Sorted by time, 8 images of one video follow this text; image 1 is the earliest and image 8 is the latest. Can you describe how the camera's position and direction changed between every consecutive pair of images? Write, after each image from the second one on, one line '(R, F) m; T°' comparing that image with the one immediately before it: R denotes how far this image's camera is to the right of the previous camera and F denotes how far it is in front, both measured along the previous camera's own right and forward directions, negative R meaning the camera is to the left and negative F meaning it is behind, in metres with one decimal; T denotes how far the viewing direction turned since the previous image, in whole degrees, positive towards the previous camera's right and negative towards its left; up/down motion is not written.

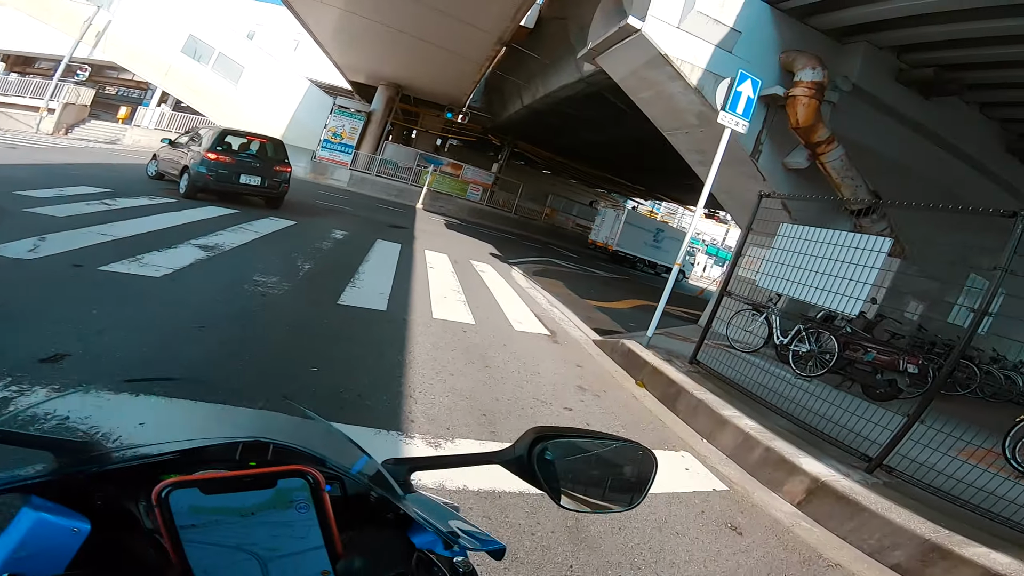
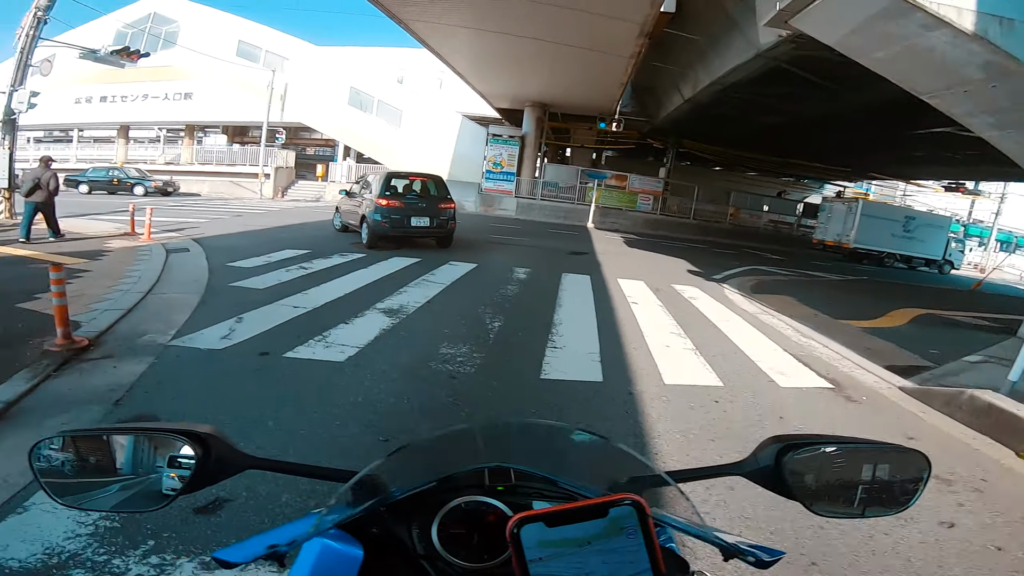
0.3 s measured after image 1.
(-0.8, +1.6) m; -18°
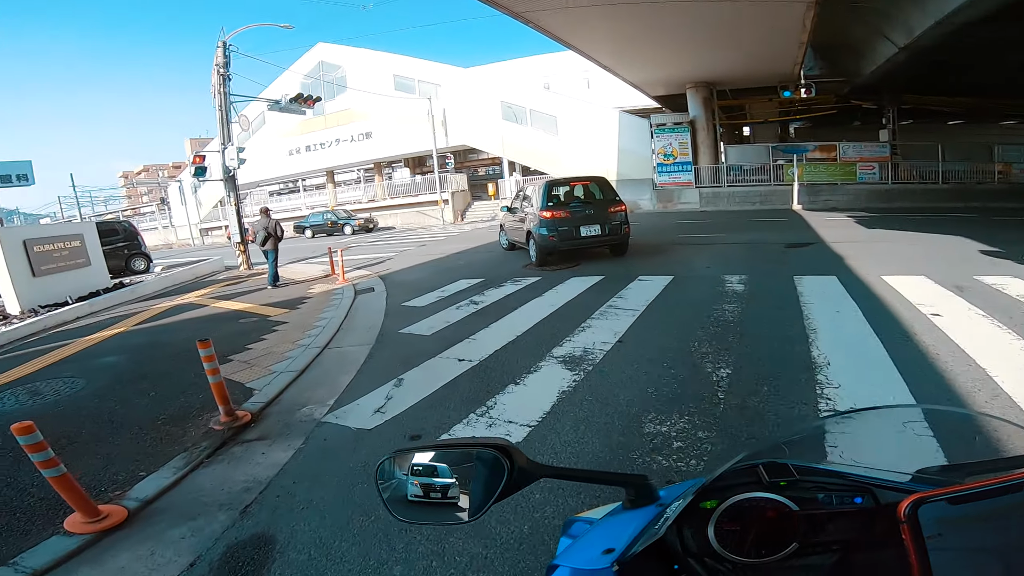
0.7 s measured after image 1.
(-0.3, +1.7) m; -19°
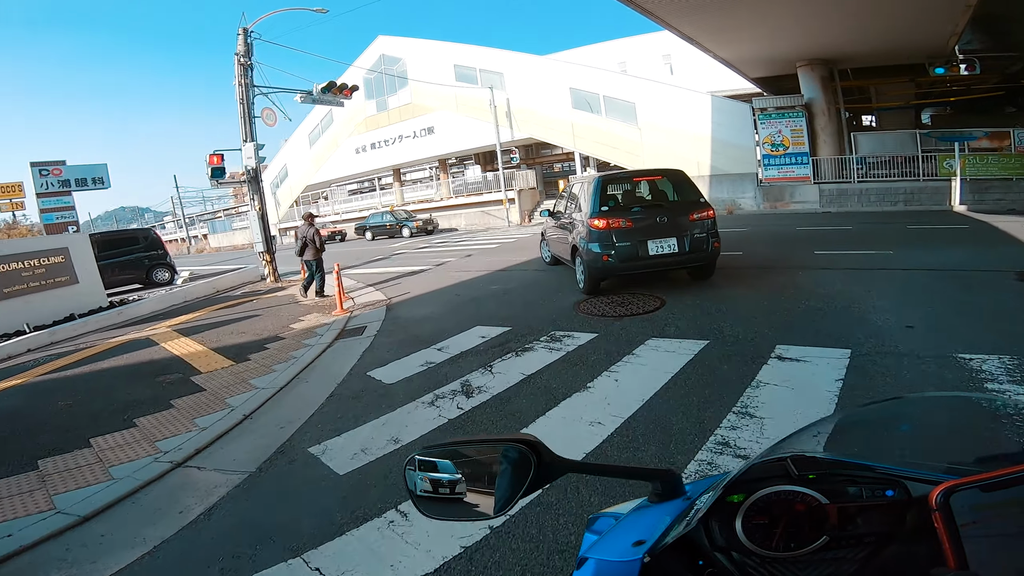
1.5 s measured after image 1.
(+0.4, +3.5) m; -9°
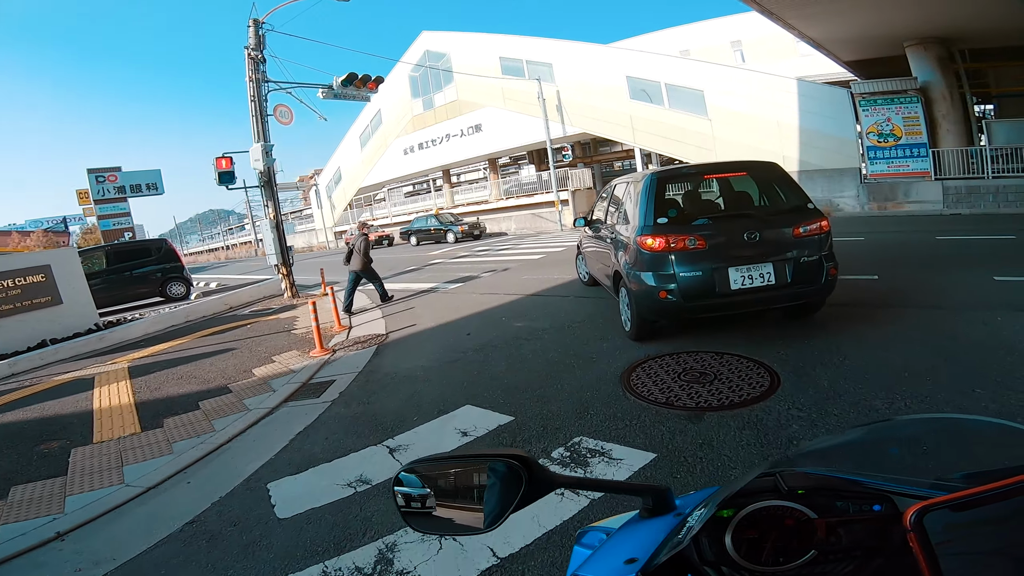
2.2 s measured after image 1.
(+0.4, +2.3) m; -6°
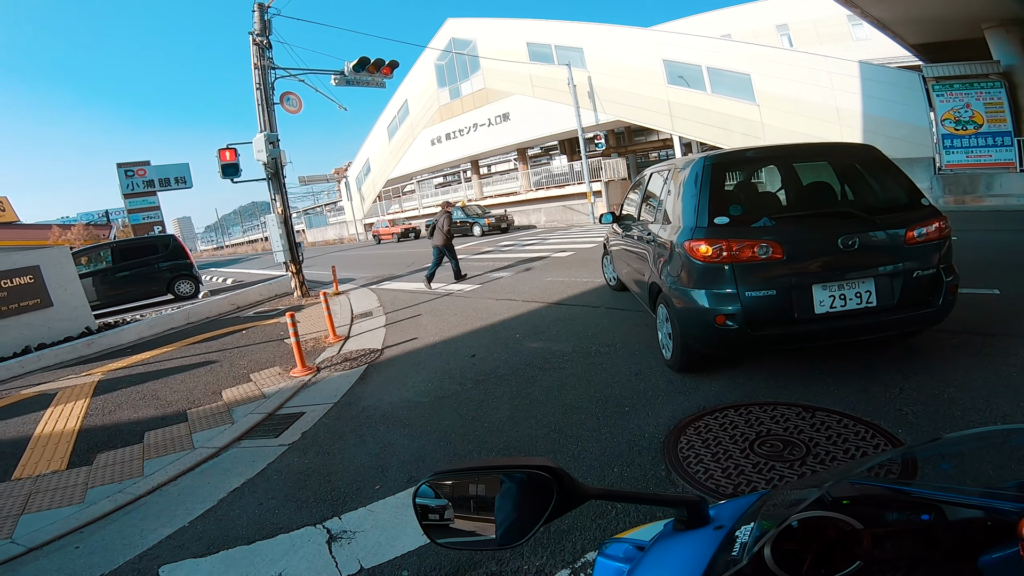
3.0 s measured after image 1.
(+0.2, +1.2) m; -3°
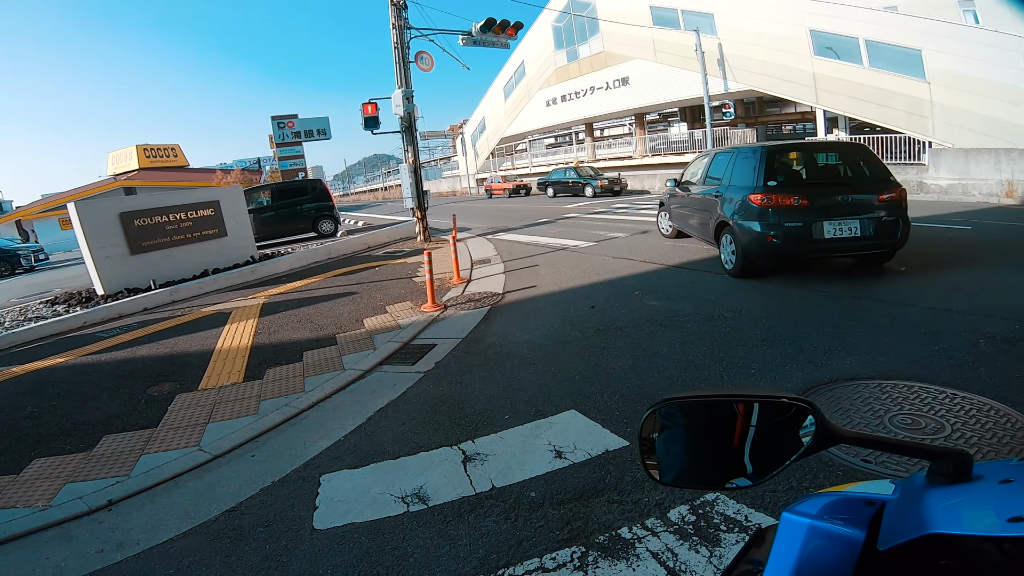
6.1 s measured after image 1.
(-0.2, -0.2) m; -11°
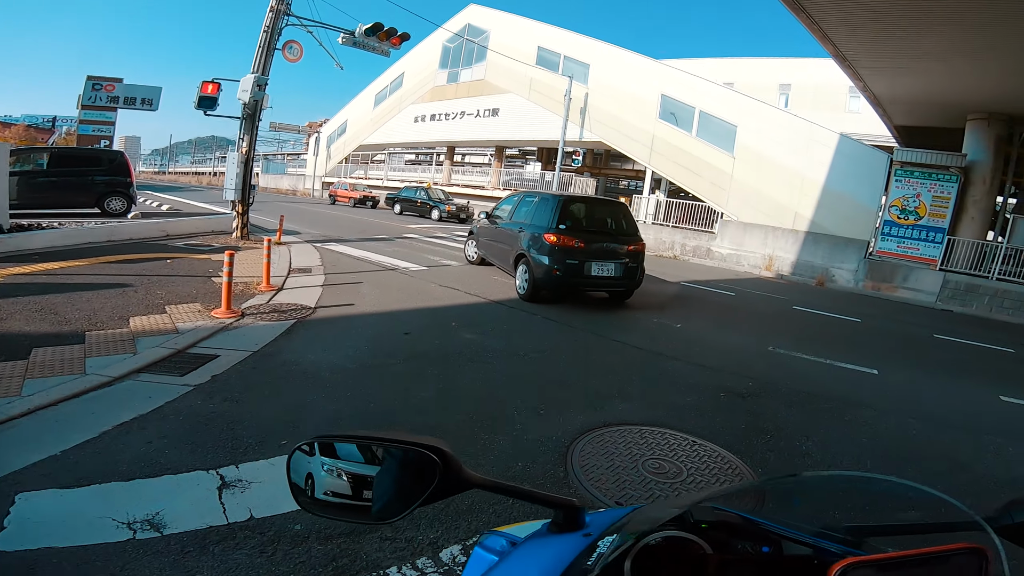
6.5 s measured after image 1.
(+0.2, +0.1) m; +17°
